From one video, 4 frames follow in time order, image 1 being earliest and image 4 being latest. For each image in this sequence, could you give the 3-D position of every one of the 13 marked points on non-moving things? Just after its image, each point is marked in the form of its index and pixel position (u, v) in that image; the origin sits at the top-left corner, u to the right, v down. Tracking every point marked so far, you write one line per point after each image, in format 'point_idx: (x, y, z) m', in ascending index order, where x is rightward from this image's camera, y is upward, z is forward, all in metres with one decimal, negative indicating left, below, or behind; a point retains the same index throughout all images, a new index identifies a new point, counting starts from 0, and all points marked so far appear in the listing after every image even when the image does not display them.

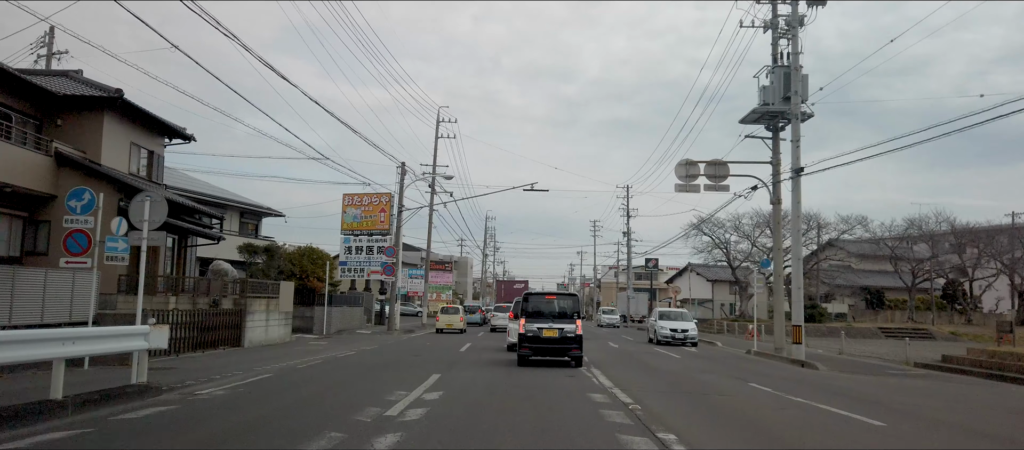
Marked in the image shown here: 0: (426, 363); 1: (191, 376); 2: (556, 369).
0: (-2.5, -3.9, +18.7) m
1: (-6.9, -3.2, +14.1) m
2: (+1.1, -3.5, +16.2) m
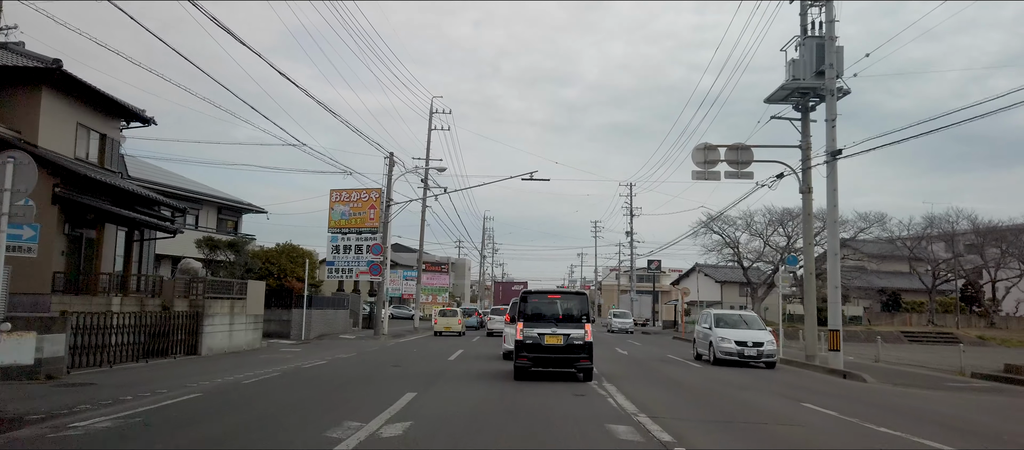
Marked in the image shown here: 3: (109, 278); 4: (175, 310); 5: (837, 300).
0: (-2.6, -3.6, +16.0) m
1: (-7.0, -2.9, +11.4) m
2: (+1.0, -3.2, +13.5) m
3: (-11.3, -1.5, +18.3) m
4: (-9.6, -2.4, +18.6) m
5: (+9.5, -2.2, +19.3) m
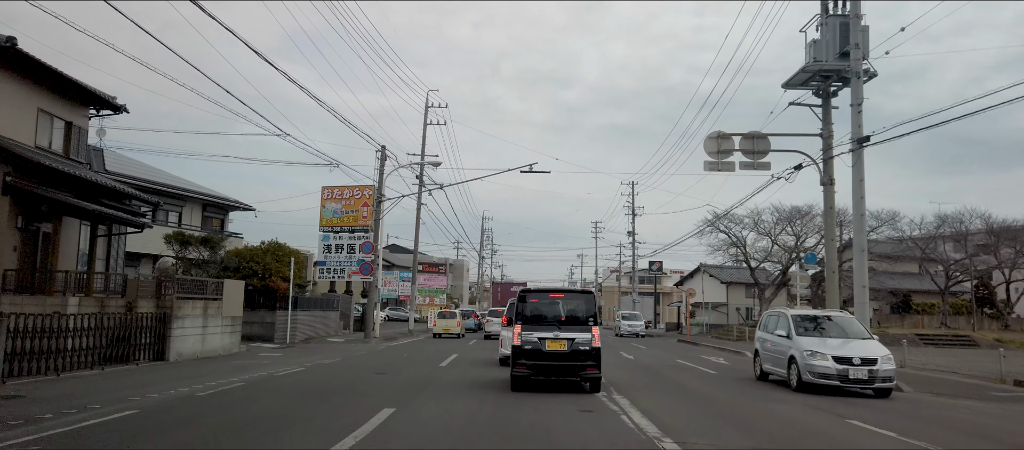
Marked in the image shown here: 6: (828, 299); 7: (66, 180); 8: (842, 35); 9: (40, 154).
0: (-2.6, -3.4, +14.4) m
1: (-7.1, -2.7, +9.8) m
2: (+0.9, -3.0, +11.8) m
3: (-11.3, -1.3, +16.7) m
4: (-9.6, -2.2, +17.0) m
5: (+9.5, -2.0, +17.6) m
6: (+9.4, -2.2, +19.5) m
7: (-12.5, +1.3, +18.5) m
8: (+9.4, +5.4, +18.8) m
9: (-13.6, +2.0, +18.9) m
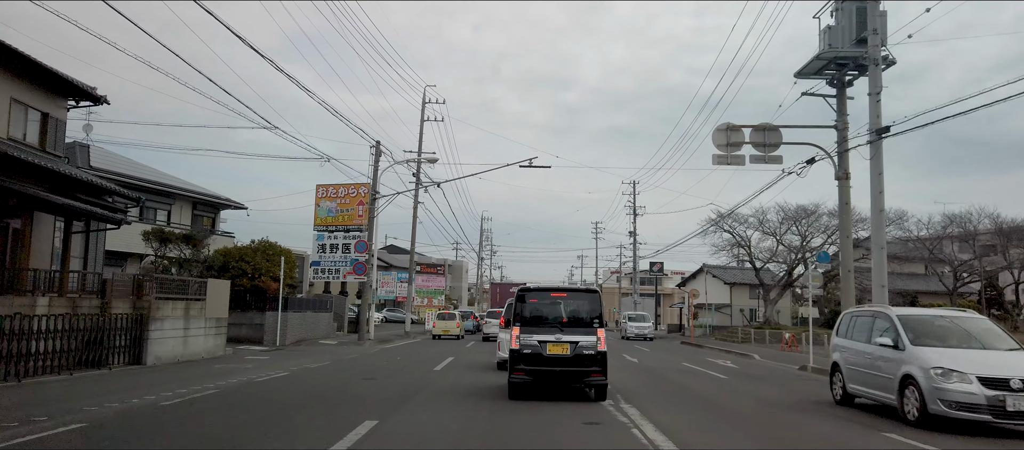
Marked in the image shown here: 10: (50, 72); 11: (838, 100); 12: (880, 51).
0: (-2.7, -3.3, +13.4) m
1: (-7.1, -2.6, +8.8) m
2: (+0.9, -2.9, +10.9) m
3: (-11.4, -1.2, +15.7) m
4: (-9.7, -2.1, +16.0) m
5: (+9.4, -1.9, +16.7) m
6: (+9.3, -2.1, +18.5) m
7: (-12.6, +1.4, +17.5) m
8: (+9.4, +5.5, +17.8) m
9: (-13.6, +2.1, +17.9) m
10: (-13.5, +4.4, +19.1) m
11: (+9.4, +3.6, +19.0) m
12: (+9.5, +4.5, +17.0) m
